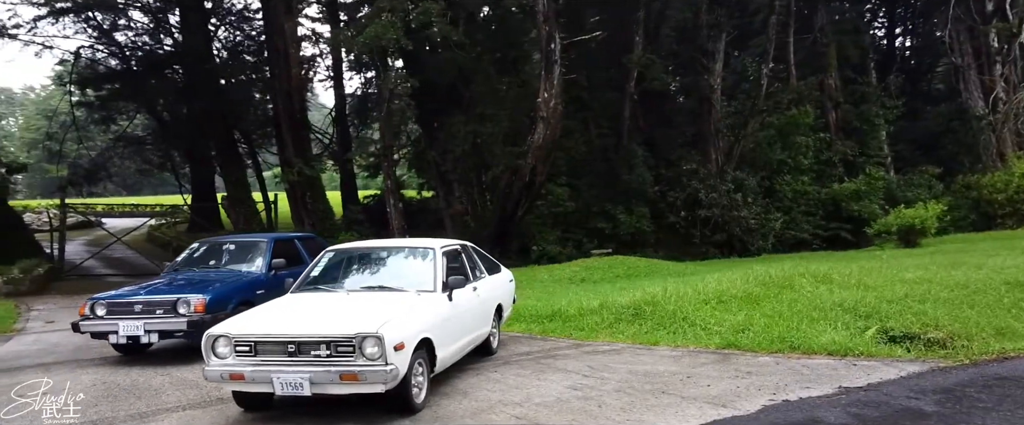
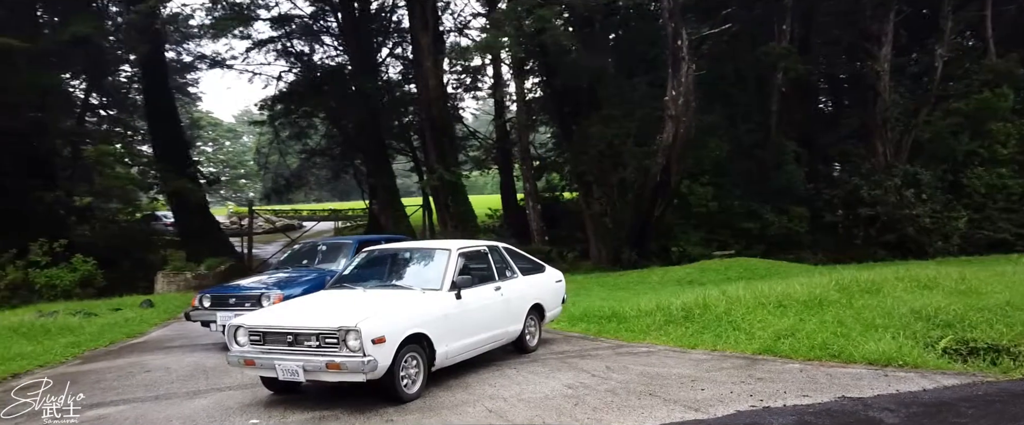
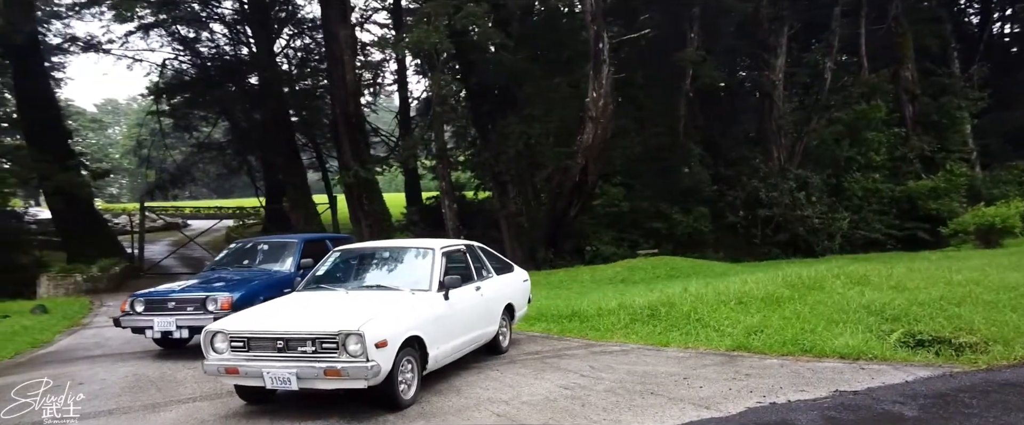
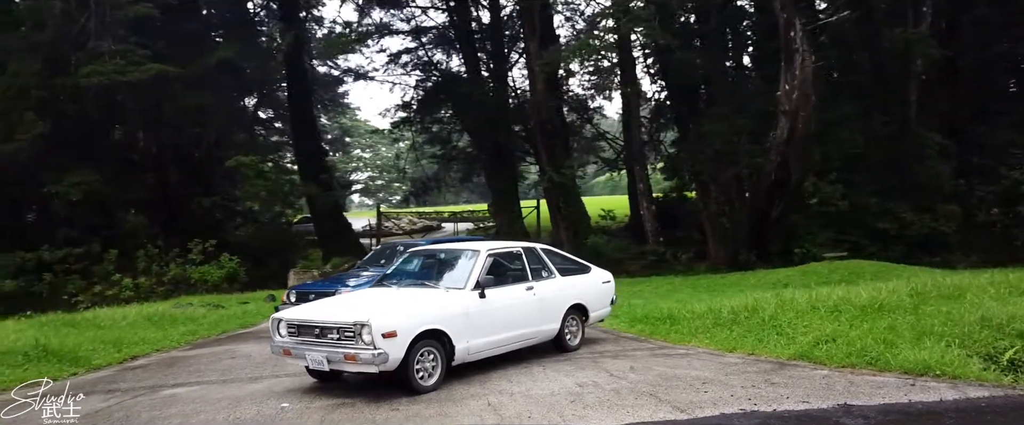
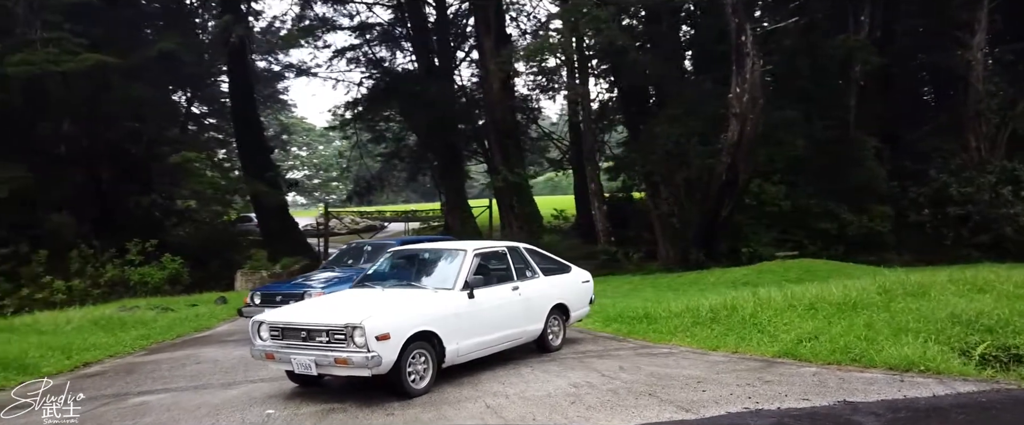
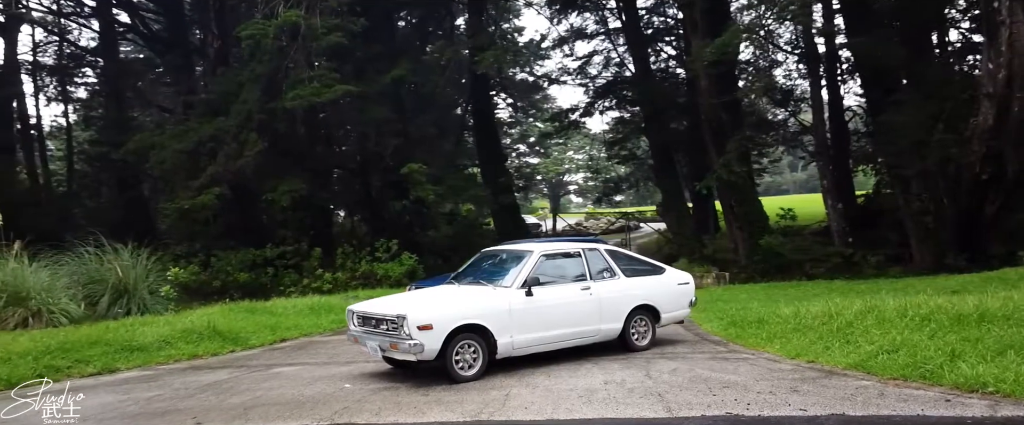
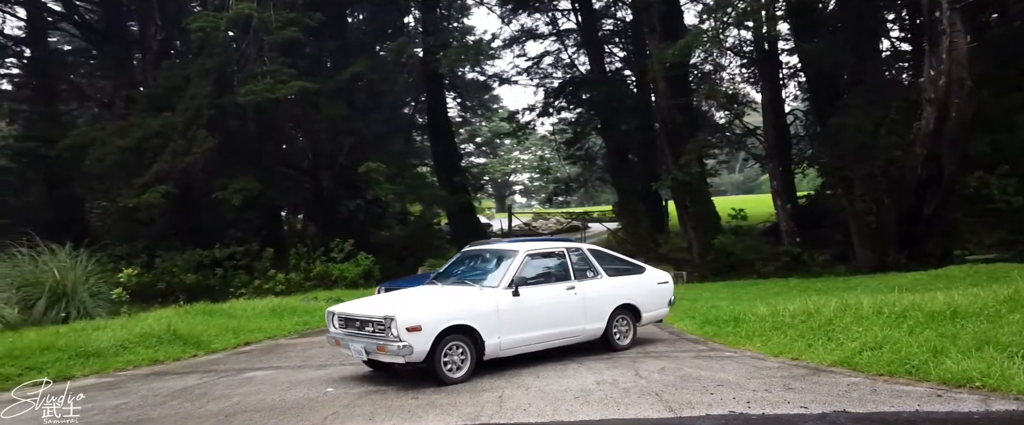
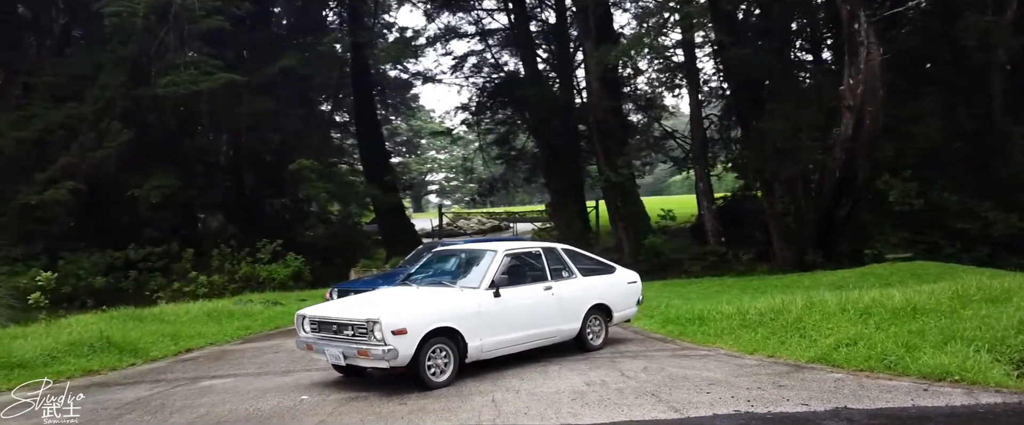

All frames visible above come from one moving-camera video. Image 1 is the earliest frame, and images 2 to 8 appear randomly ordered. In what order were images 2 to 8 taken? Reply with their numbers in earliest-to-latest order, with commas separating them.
3, 2, 5, 4, 8, 7, 6
